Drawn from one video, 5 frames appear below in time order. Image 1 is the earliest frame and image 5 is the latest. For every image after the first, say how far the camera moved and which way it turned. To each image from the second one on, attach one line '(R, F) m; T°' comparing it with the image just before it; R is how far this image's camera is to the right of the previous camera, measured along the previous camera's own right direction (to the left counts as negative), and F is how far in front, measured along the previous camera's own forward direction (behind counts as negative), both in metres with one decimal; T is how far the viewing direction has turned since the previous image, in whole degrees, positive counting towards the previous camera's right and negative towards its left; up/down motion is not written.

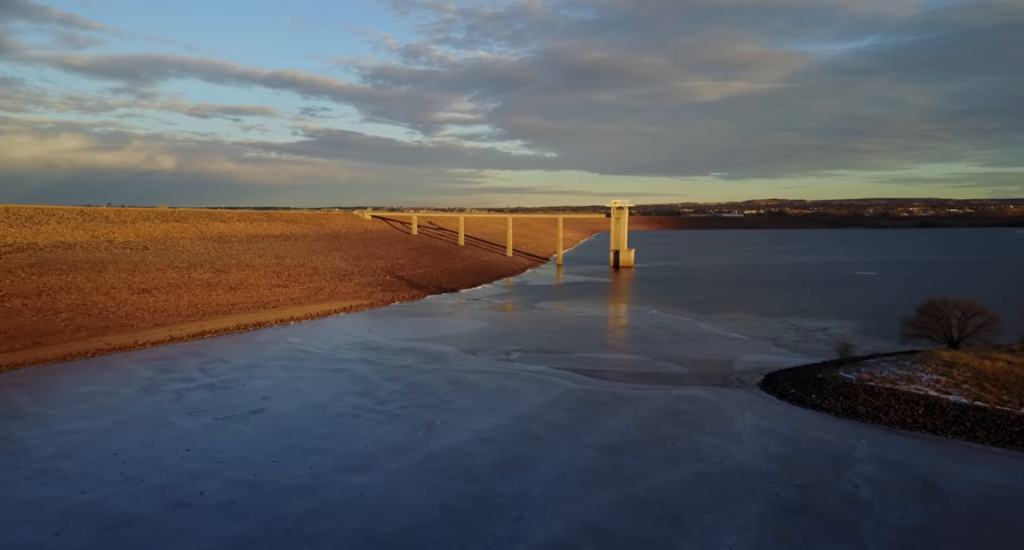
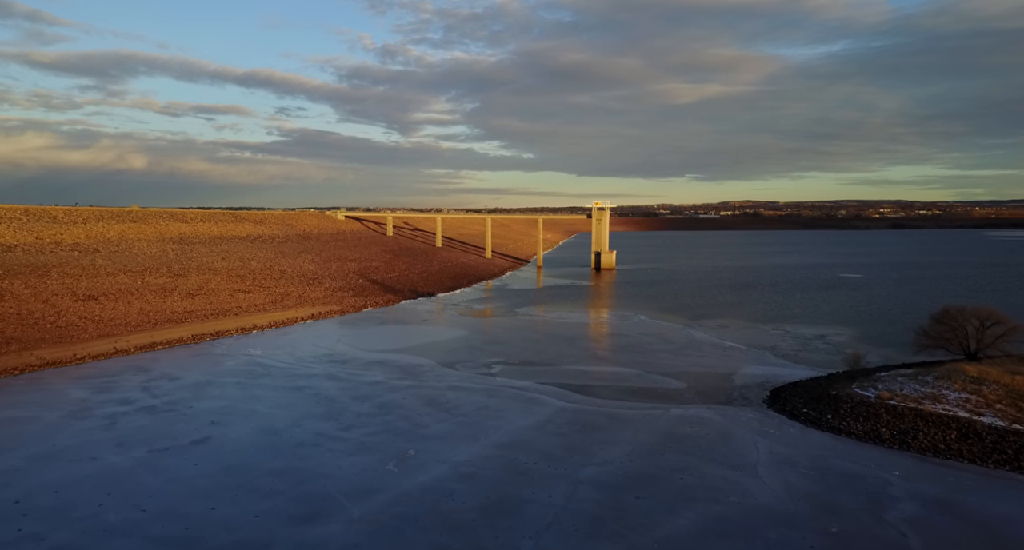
(-0.1, +1.5) m; +2°
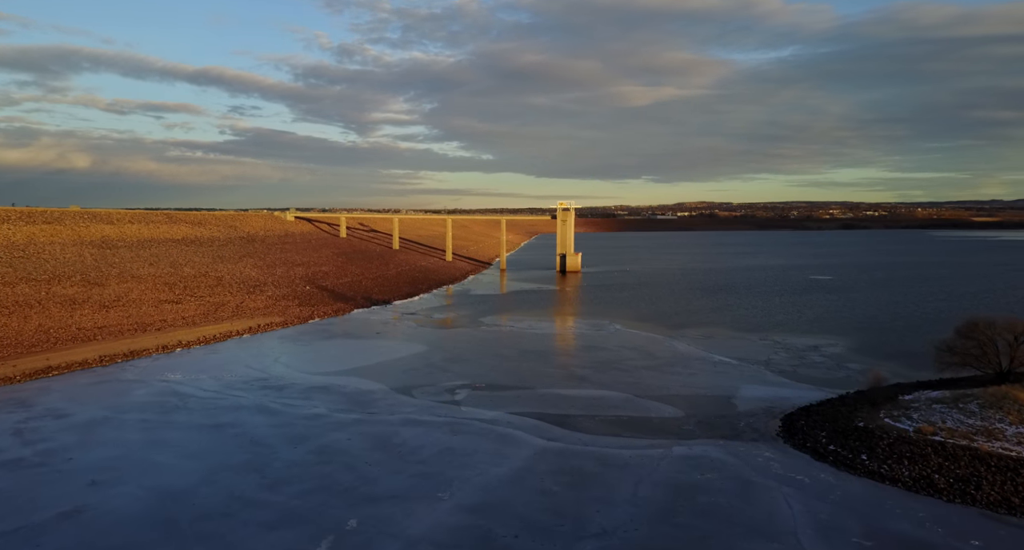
(-0.1, +2.4) m; +3°
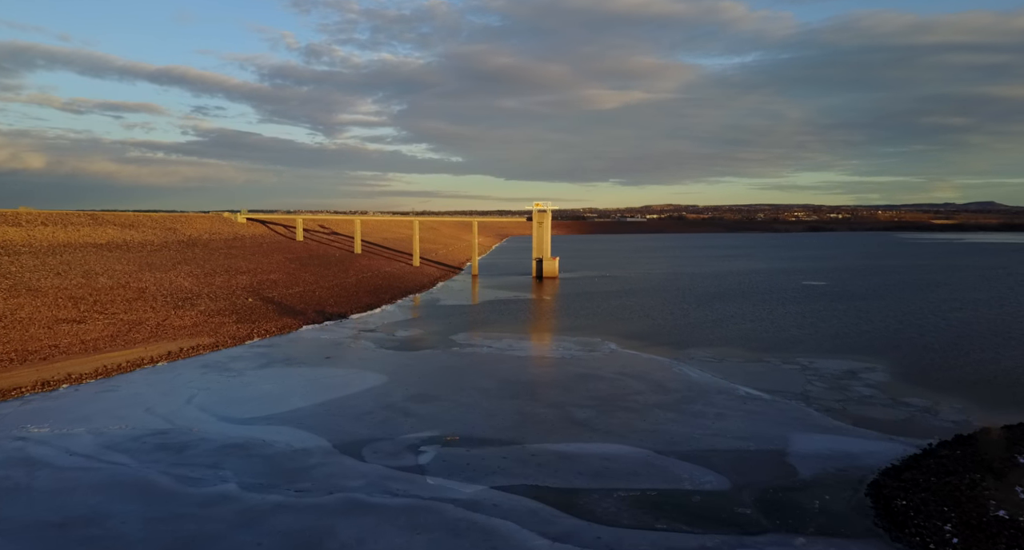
(-0.2, +3.7) m; +3°
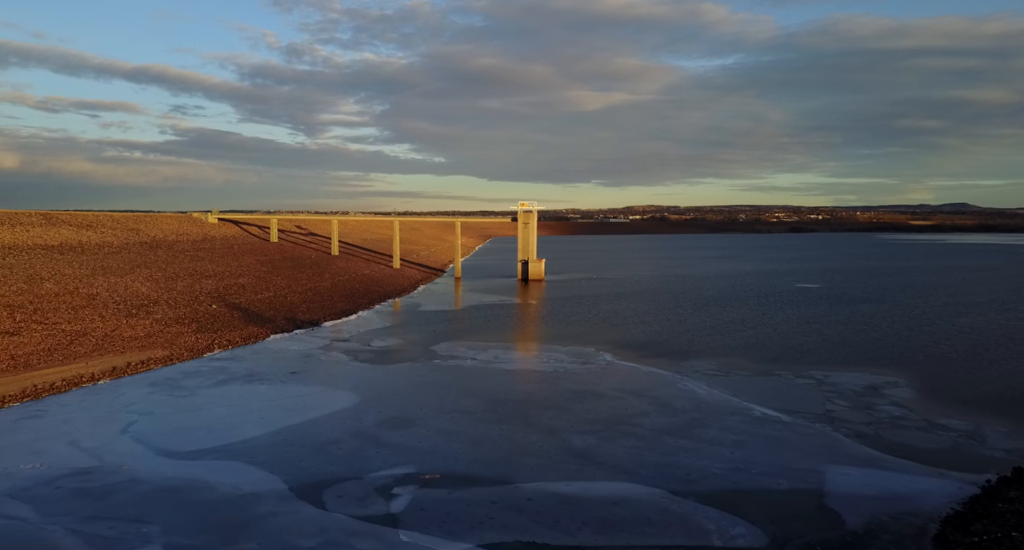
(-0.1, +1.8) m; +1°
